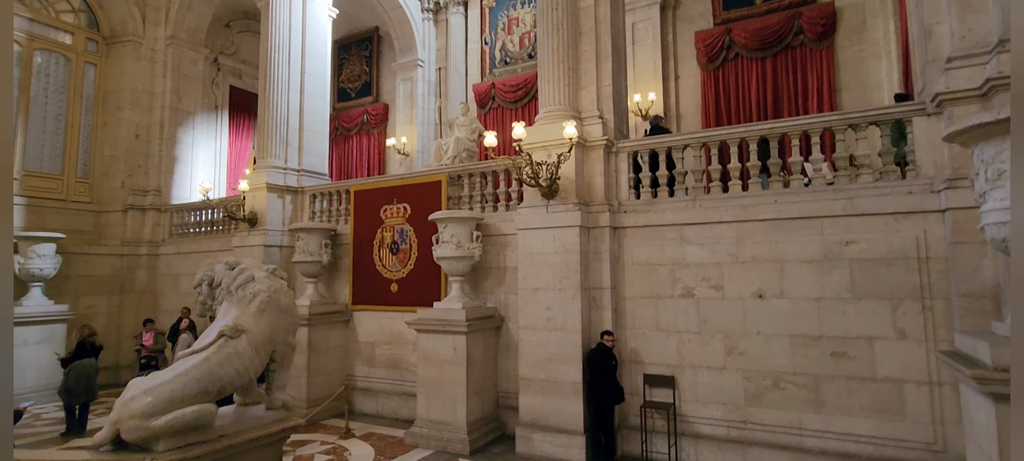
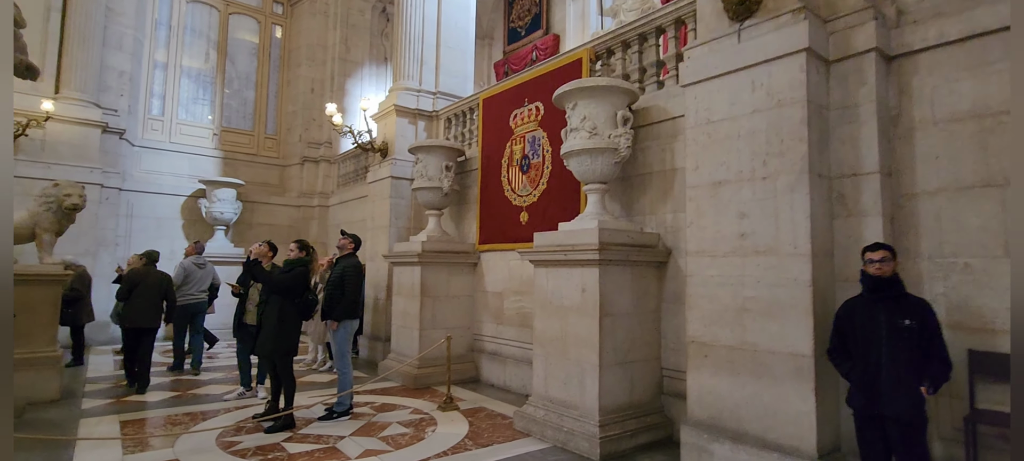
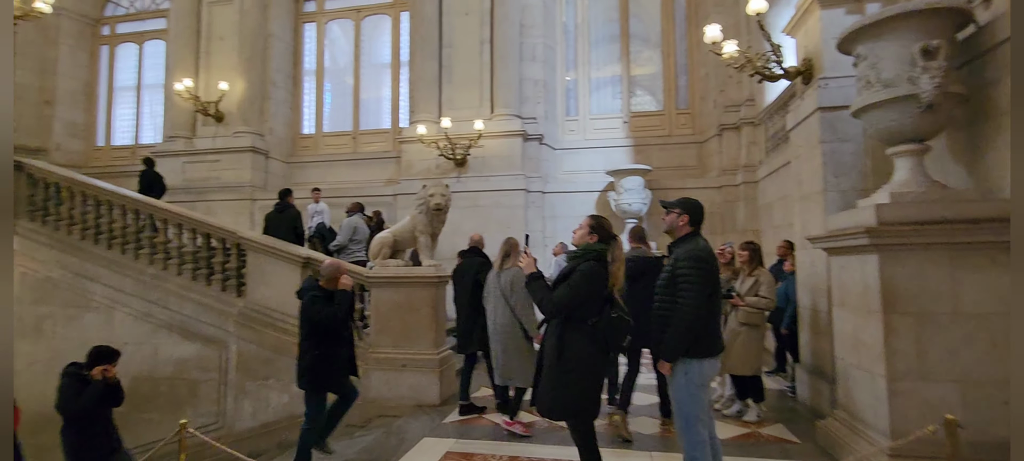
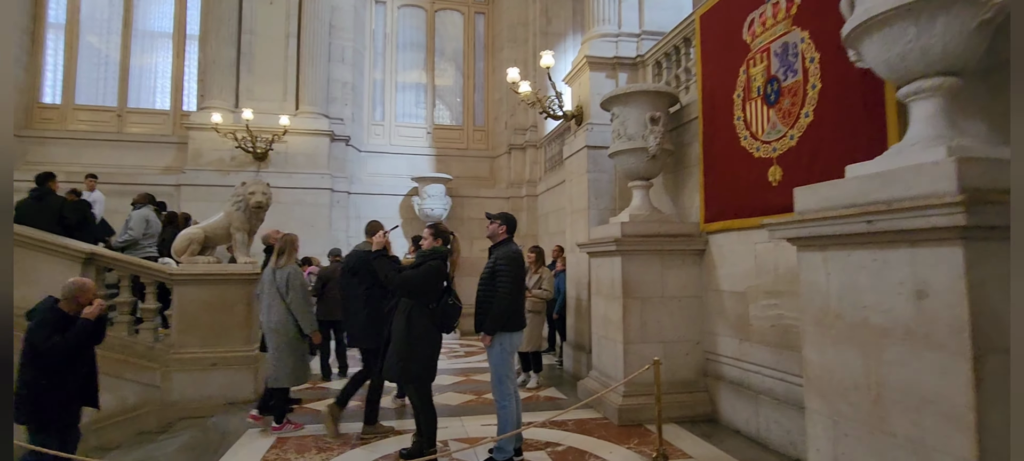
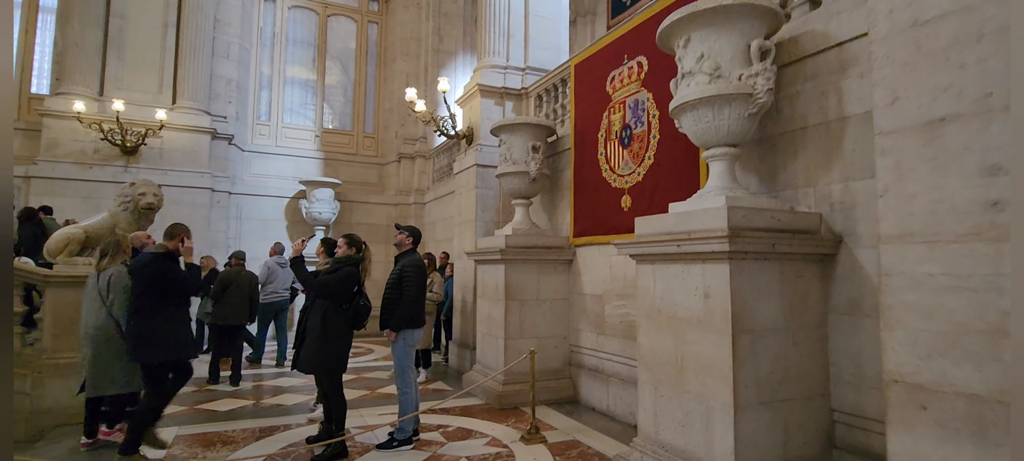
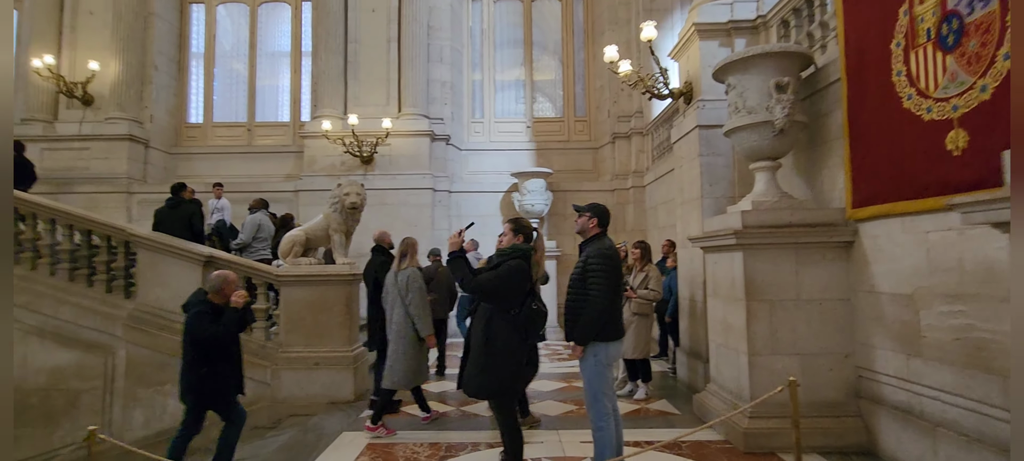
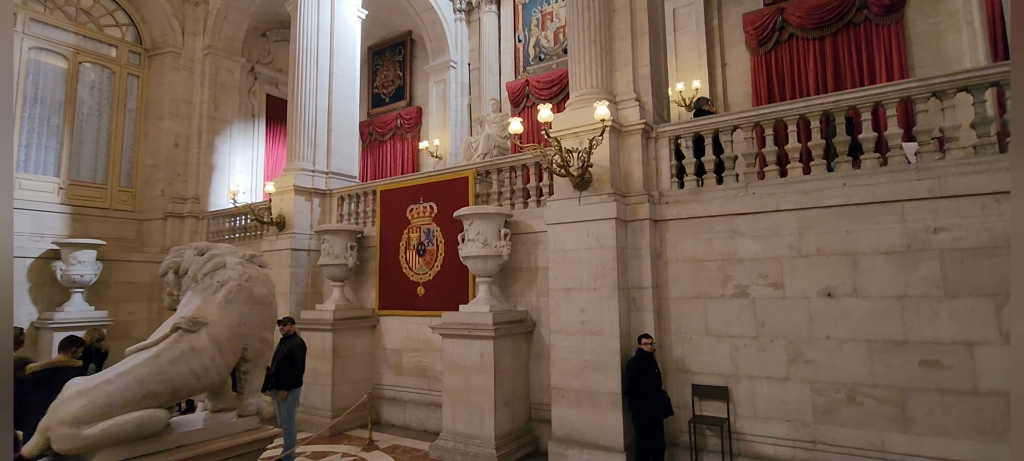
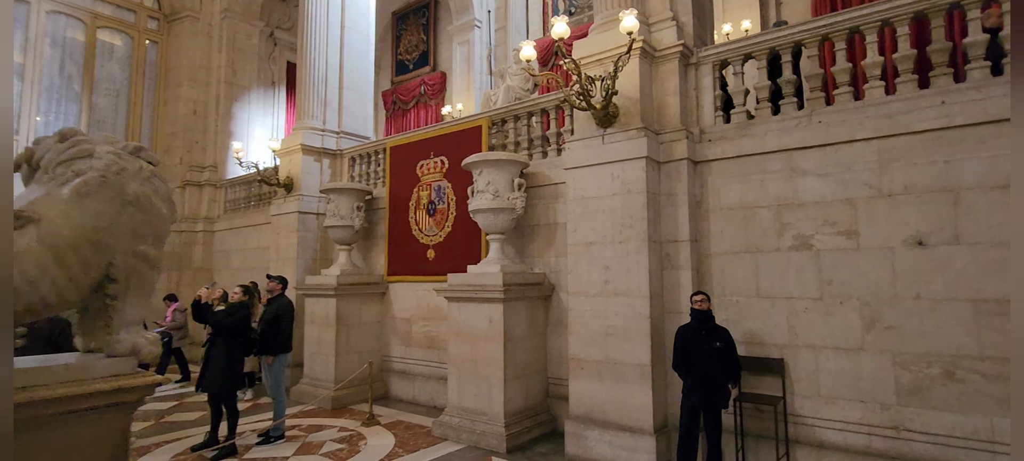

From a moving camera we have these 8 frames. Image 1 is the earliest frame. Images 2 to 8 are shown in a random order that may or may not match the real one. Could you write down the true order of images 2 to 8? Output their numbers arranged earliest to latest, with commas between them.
7, 8, 2, 5, 4, 6, 3
